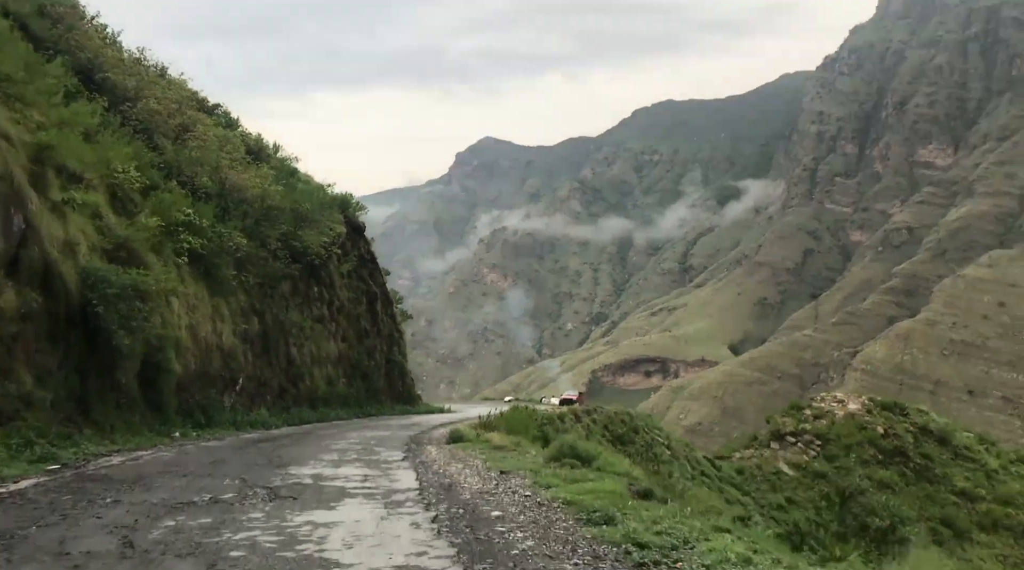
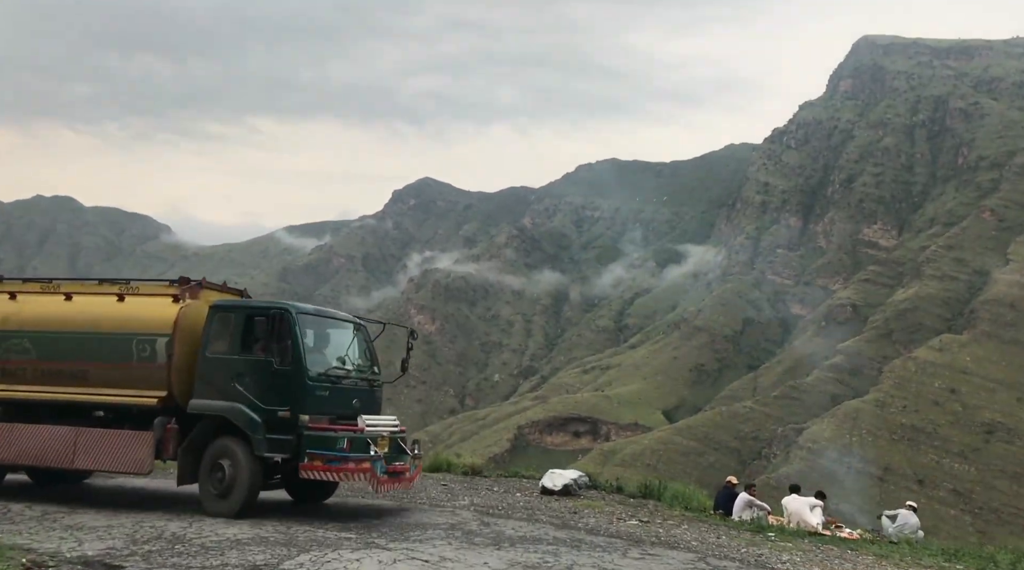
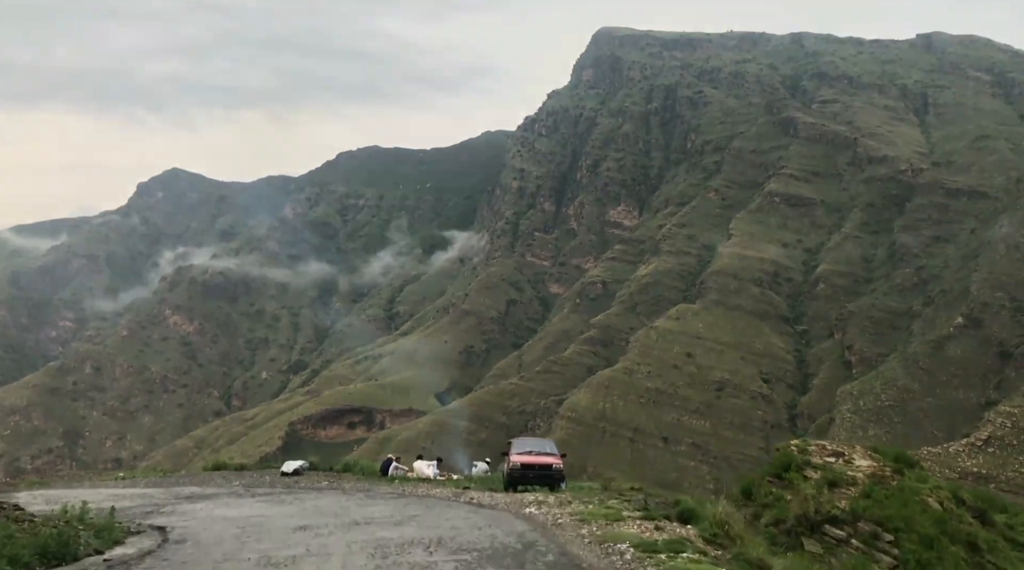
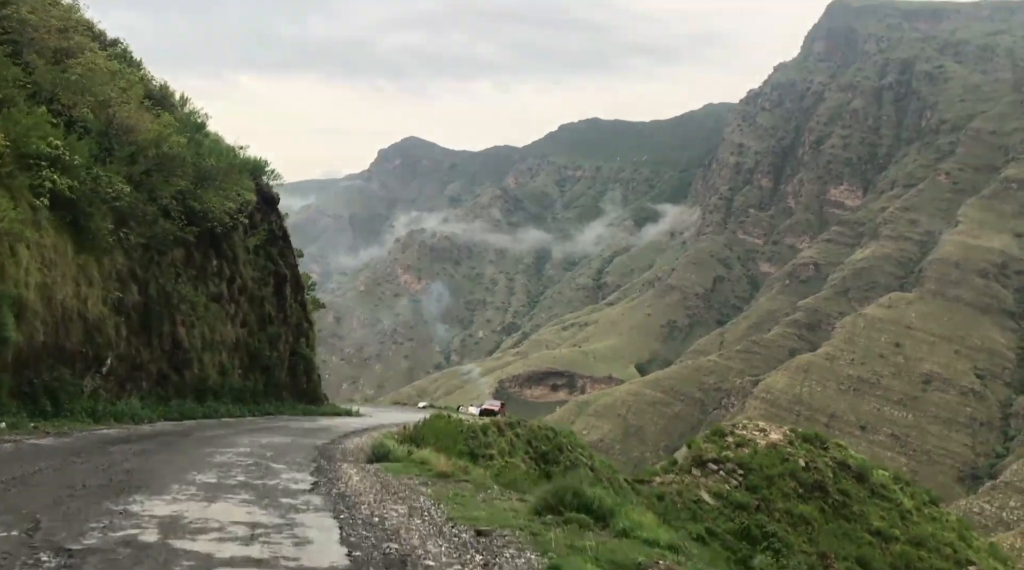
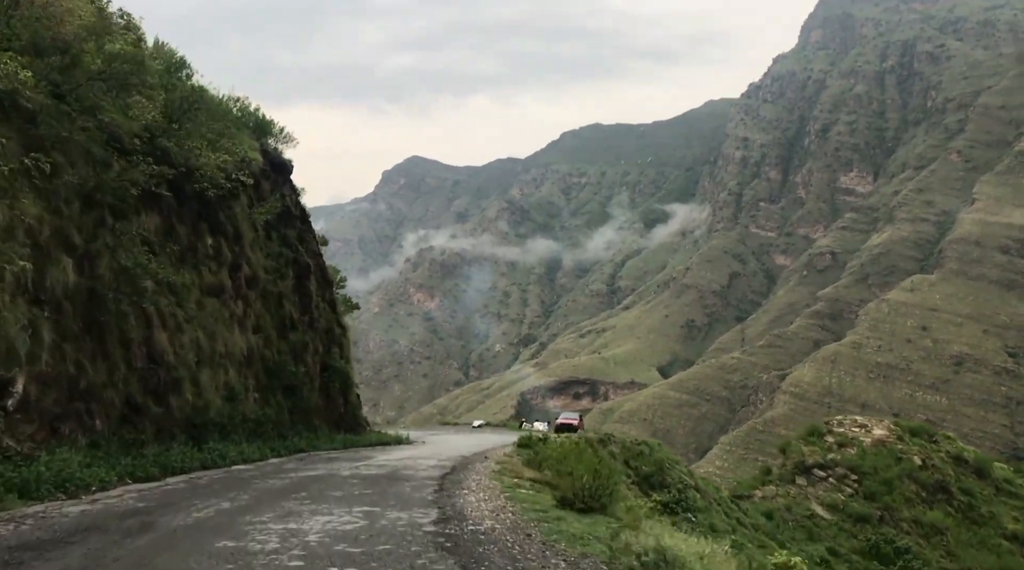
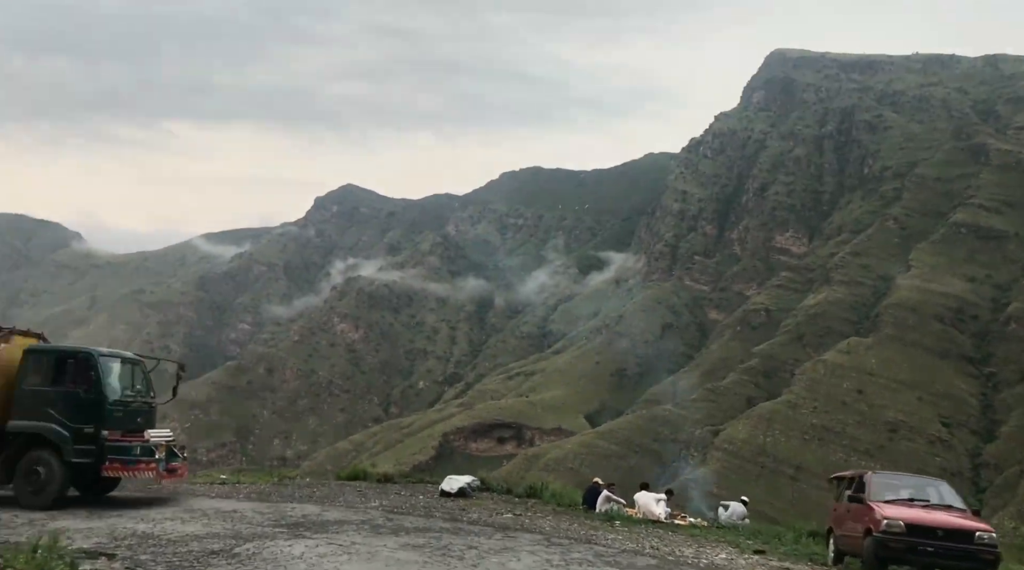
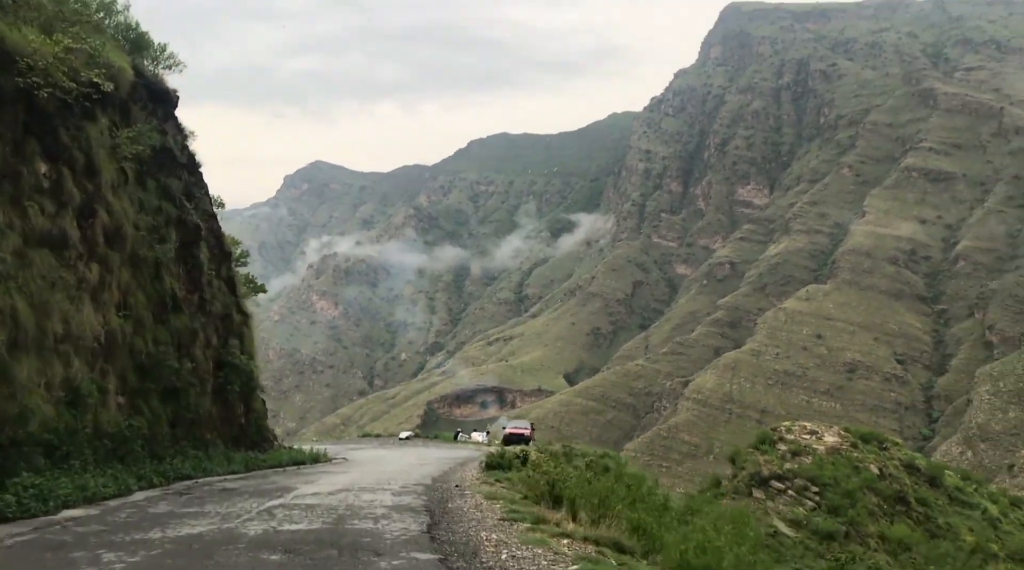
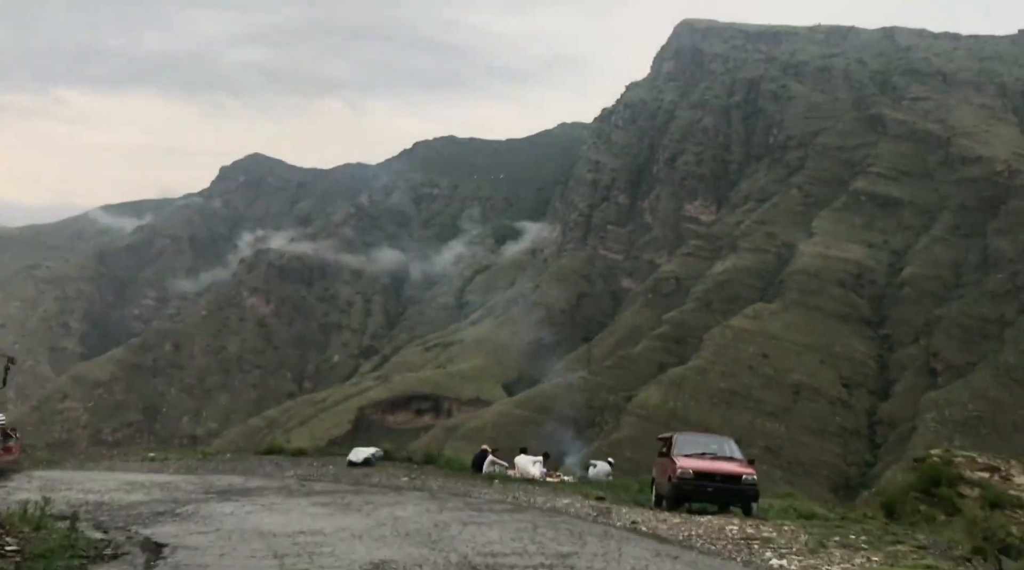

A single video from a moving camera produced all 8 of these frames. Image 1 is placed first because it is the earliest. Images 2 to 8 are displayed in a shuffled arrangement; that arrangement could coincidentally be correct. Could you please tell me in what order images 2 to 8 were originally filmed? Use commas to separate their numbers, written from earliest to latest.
4, 5, 7, 3, 8, 6, 2
